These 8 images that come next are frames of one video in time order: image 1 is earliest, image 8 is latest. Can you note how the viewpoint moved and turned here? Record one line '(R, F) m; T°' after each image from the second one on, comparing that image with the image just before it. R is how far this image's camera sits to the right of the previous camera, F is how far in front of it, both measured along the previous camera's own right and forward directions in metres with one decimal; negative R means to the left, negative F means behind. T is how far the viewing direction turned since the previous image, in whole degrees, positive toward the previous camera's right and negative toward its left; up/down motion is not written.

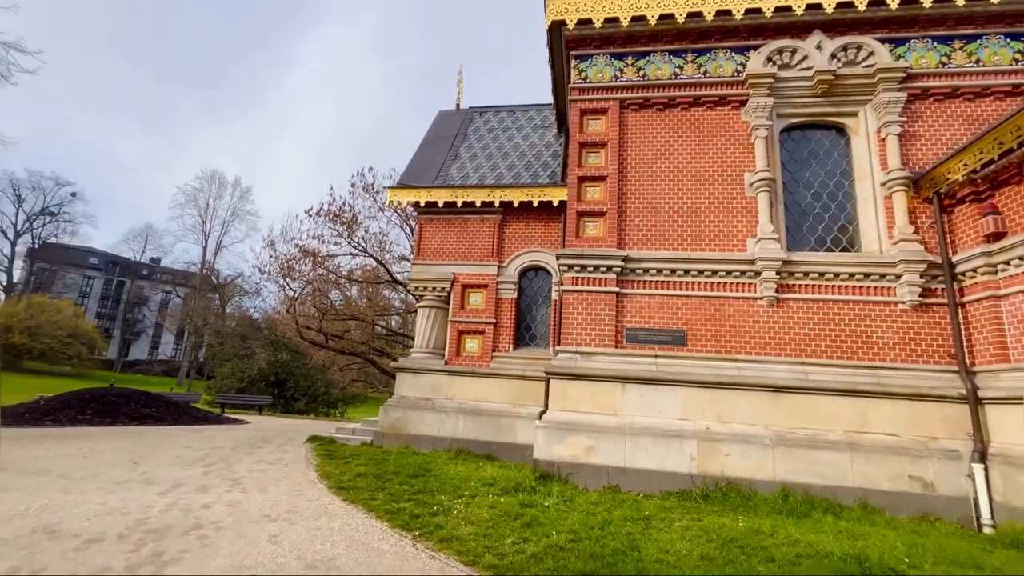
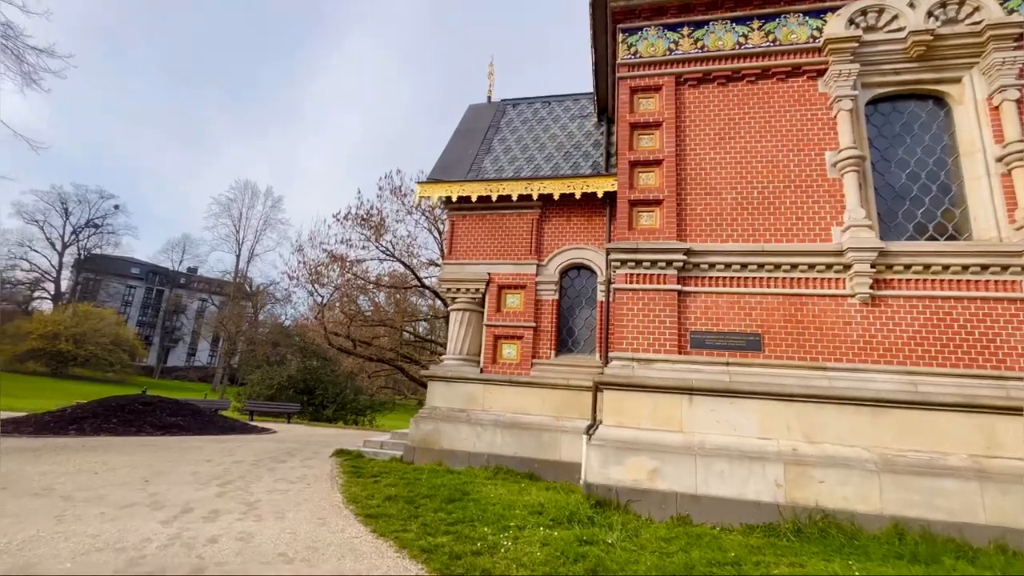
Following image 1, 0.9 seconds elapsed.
(-0.3, +0.9) m; -3°
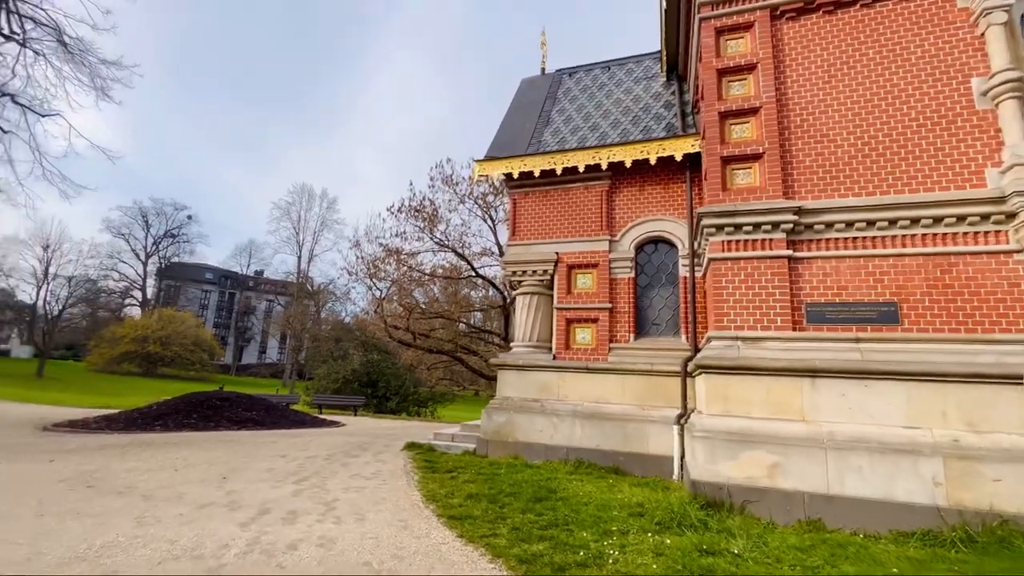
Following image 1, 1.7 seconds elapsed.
(-0.4, +0.7) m; -6°
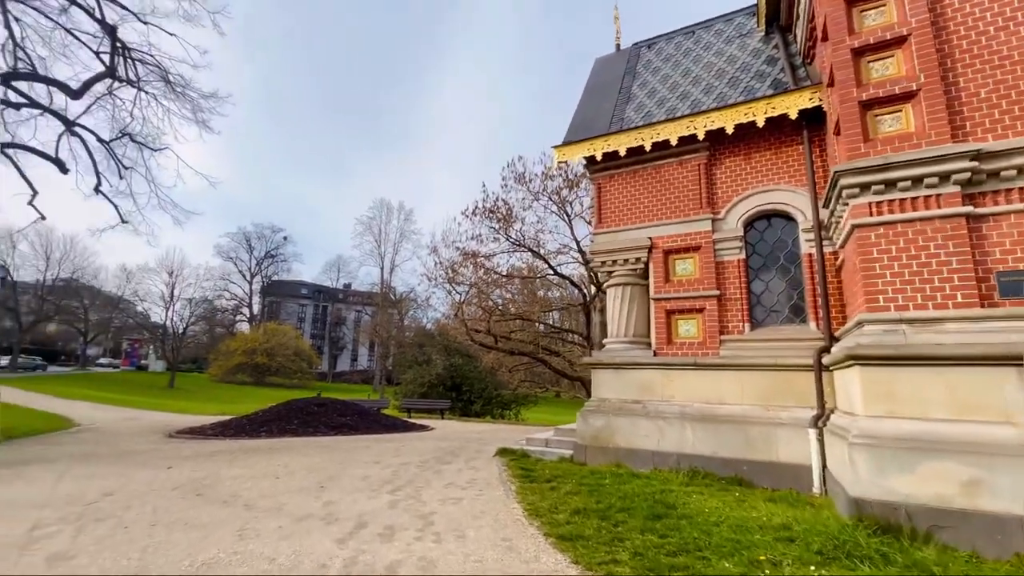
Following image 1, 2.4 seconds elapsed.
(-0.3, +0.6) m; -9°
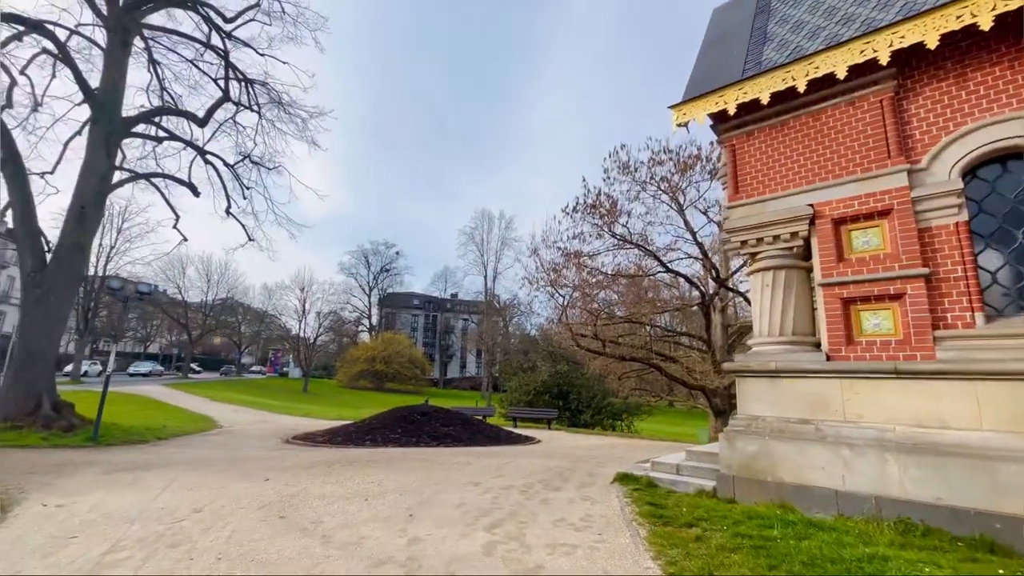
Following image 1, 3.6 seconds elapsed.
(-0.2, +1.2) m; -13°
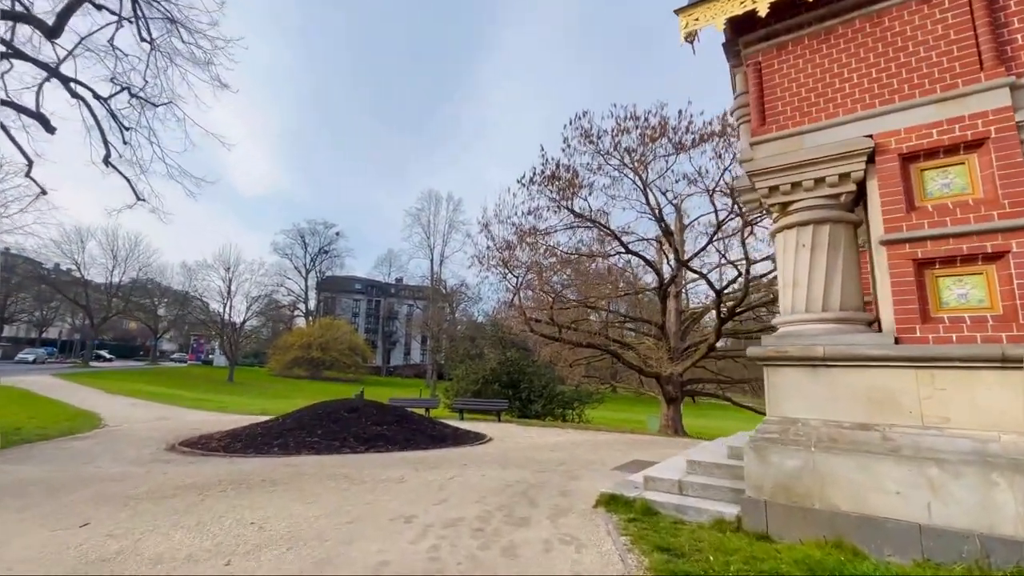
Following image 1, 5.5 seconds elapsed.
(0.0, +2.0) m; +7°
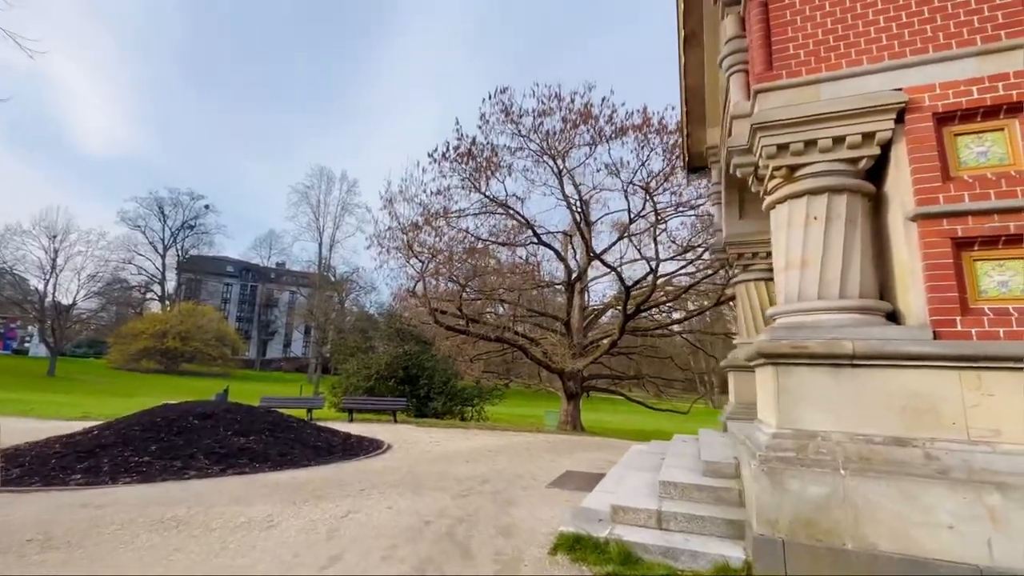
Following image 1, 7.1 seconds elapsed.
(-0.4, +1.6) m; +13°
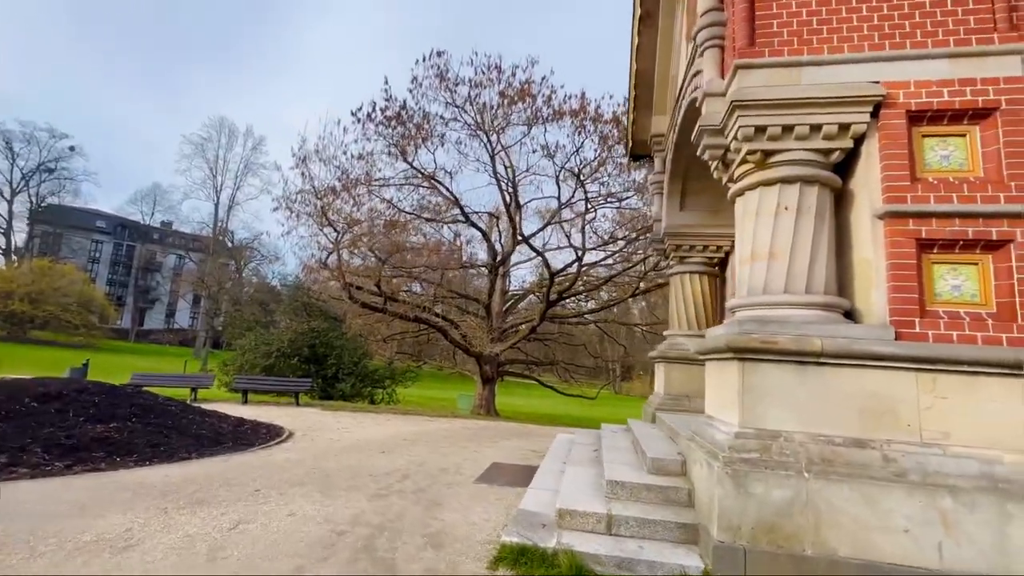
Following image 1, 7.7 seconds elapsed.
(-0.2, +0.6) m; +10°
